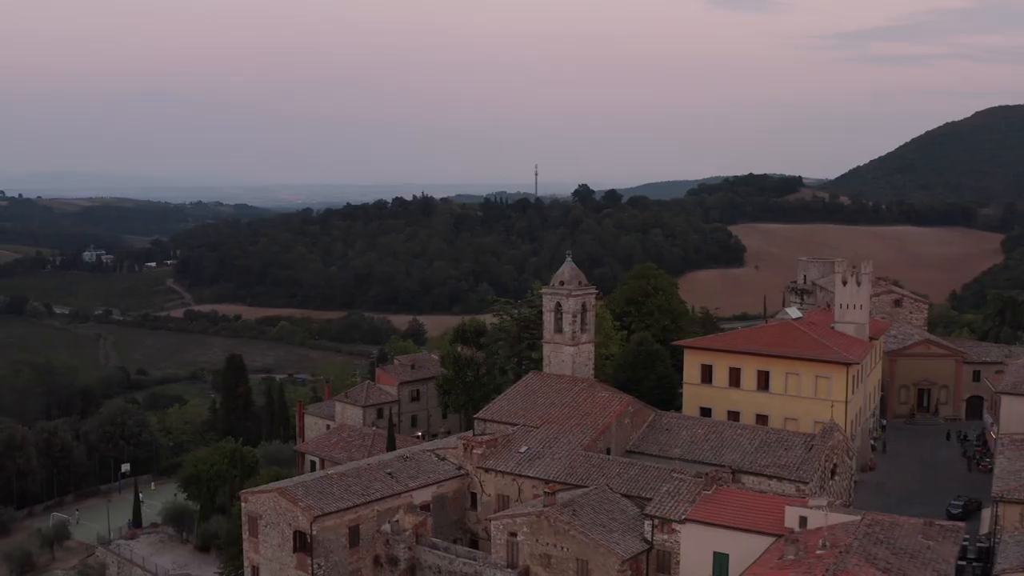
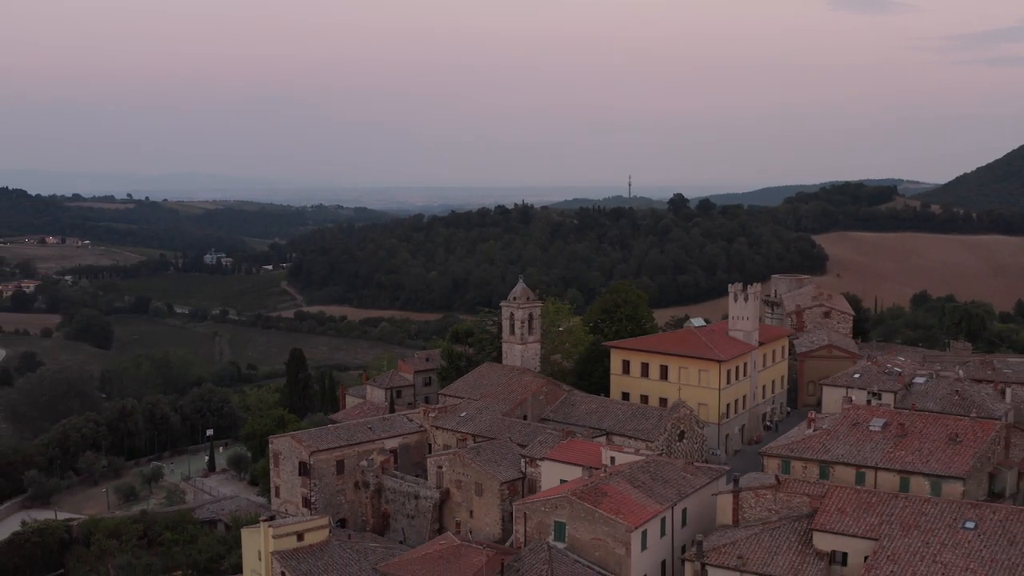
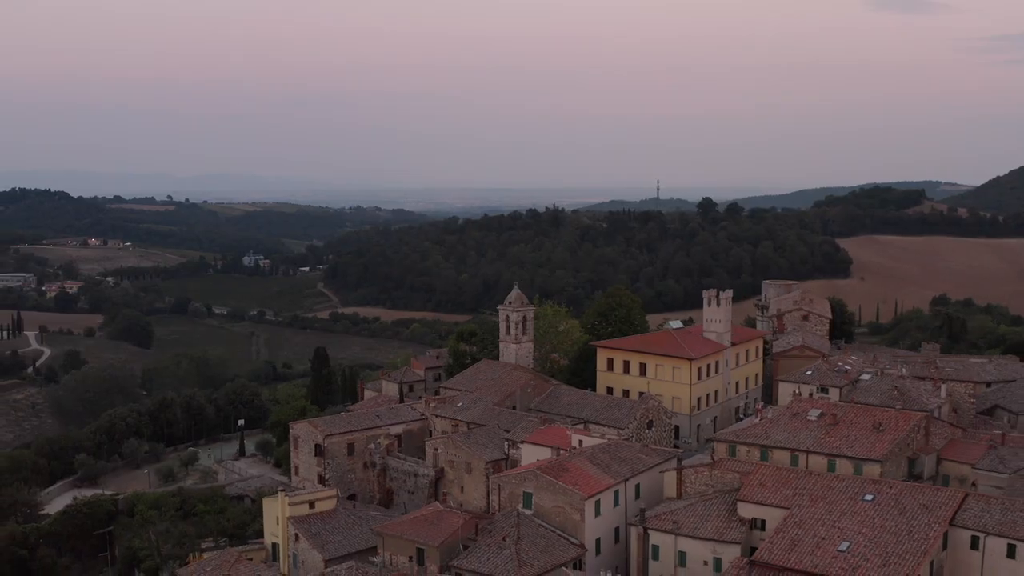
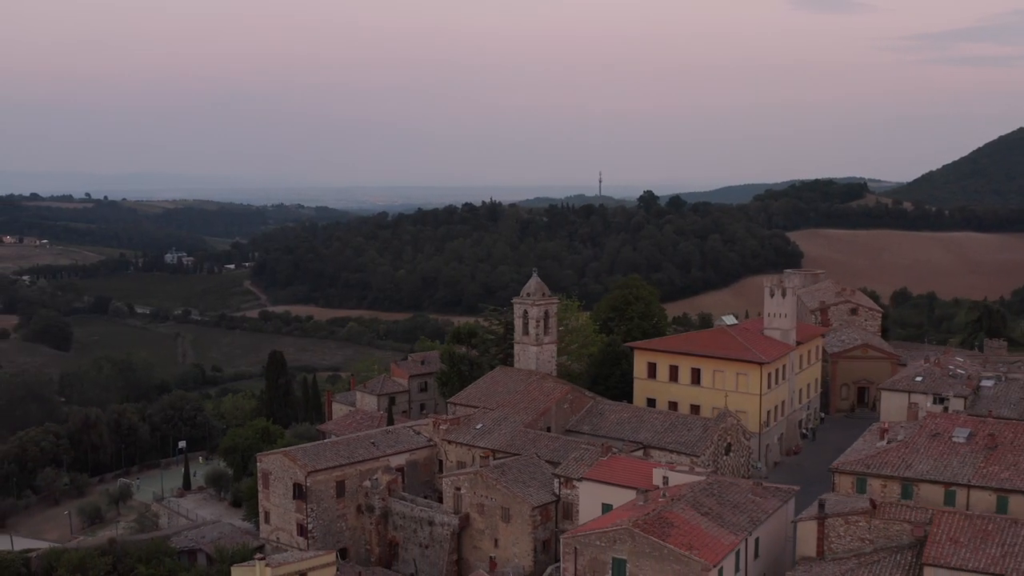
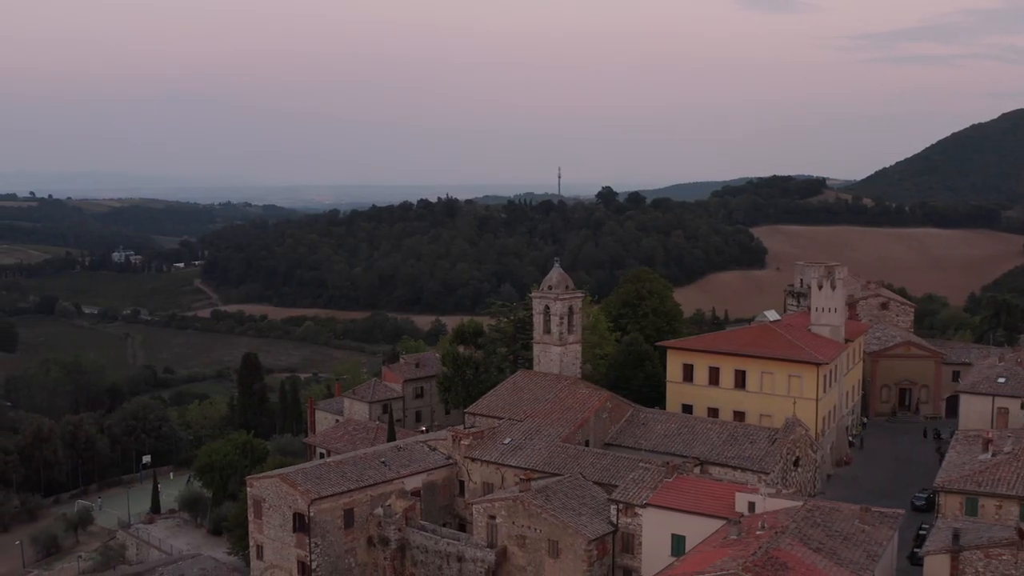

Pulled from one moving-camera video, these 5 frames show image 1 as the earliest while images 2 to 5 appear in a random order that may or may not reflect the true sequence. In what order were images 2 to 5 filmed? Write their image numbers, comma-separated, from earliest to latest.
5, 4, 2, 3
